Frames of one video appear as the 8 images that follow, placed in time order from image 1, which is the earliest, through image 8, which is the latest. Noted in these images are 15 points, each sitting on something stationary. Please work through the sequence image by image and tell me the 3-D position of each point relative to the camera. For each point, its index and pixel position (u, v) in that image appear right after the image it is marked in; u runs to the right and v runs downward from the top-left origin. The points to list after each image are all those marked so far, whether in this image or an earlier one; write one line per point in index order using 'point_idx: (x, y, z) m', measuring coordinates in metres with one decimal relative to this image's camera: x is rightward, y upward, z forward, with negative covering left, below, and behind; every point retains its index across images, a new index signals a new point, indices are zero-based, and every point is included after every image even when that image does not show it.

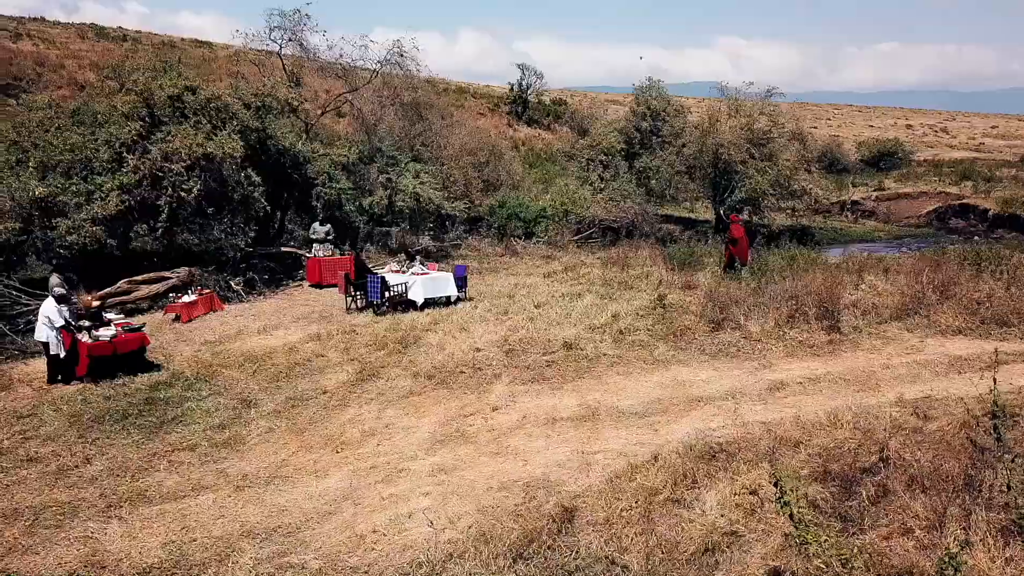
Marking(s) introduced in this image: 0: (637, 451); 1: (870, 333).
0: (+0.9, -1.2, +5.9) m
1: (+3.6, -0.5, +8.1) m
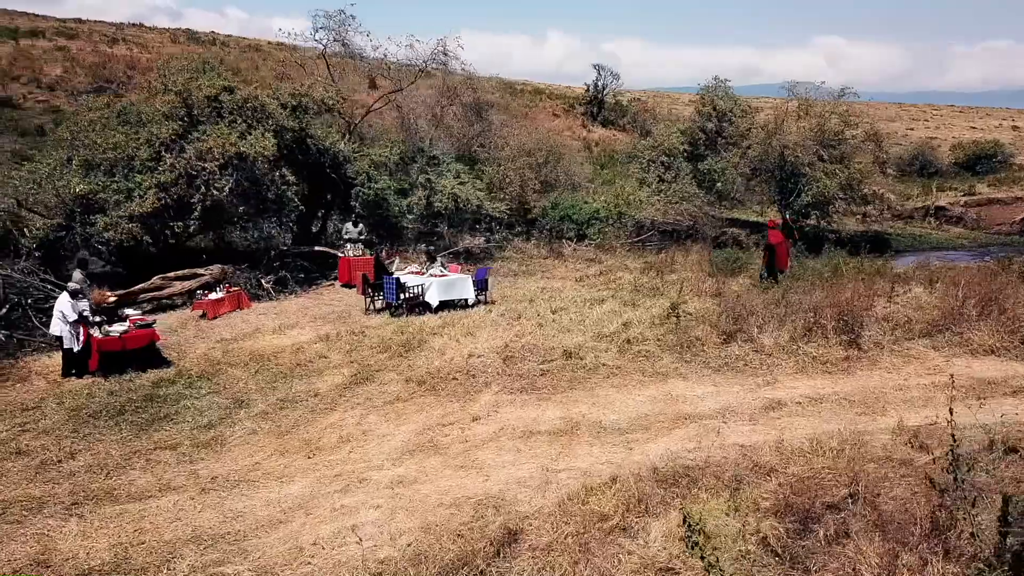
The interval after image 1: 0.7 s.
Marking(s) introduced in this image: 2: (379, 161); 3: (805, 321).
0: (+0.6, -1.2, +5.5) m
1: (+3.5, -0.6, +7.5) m
2: (-2.7, +2.5, +16.2) m
3: (+2.9, -0.3, +8.1) m
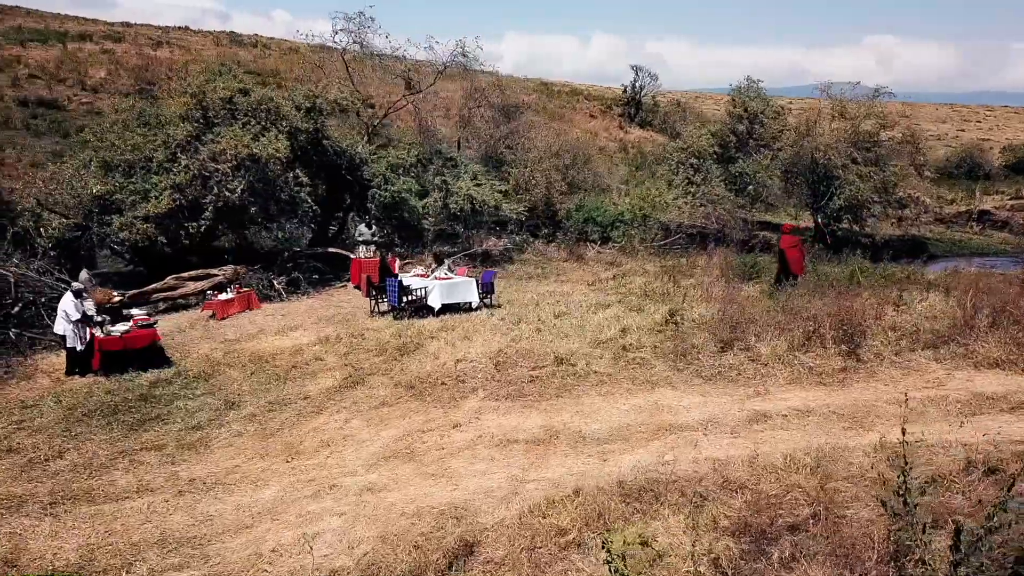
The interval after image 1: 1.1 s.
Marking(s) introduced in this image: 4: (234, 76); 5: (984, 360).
0: (+0.4, -1.3, +5.4) m
1: (+3.4, -0.7, +7.2) m
2: (-2.3, +2.5, +16.2) m
3: (+2.8, -0.4, +7.9) m
4: (-5.0, +3.8, +14.6) m
5: (+4.1, -0.6, +7.0) m
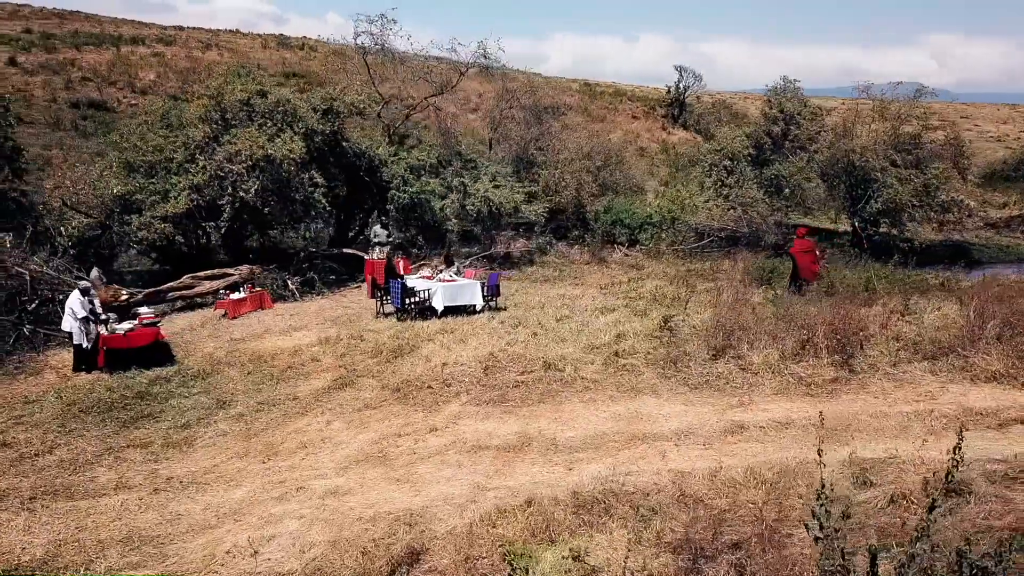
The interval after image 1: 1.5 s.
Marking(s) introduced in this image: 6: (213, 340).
0: (+0.1, -1.3, +5.3) m
1: (+3.2, -0.7, +6.9) m
2: (-2.0, +2.5, +16.2) m
3: (+2.7, -0.5, +7.6) m
4: (-4.7, +3.8, +14.8) m
5: (+3.9, -0.7, +6.7) m
6: (-4.0, -0.7, +10.7) m
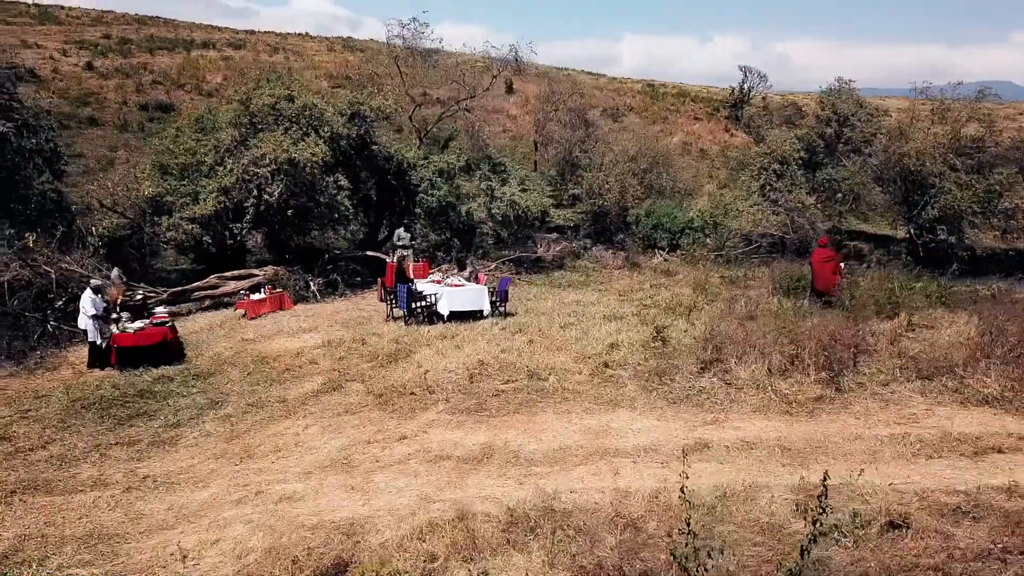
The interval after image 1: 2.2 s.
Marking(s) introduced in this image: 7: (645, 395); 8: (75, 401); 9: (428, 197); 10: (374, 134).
0: (-0.2, -1.4, +5.2) m
1: (+2.9, -0.9, +6.6) m
2: (-1.4, +2.4, +16.3) m
3: (+2.5, -0.6, +7.4) m
4: (-4.2, +3.8, +15.1) m
5: (+3.6, -0.8, +6.3) m
6: (-3.9, -0.7, +11.0) m
7: (+1.2, -0.9, +7.2) m
8: (-4.7, -1.2, +8.7) m
9: (-1.6, +1.8, +15.9) m
10: (-2.6, +2.9, +15.3) m
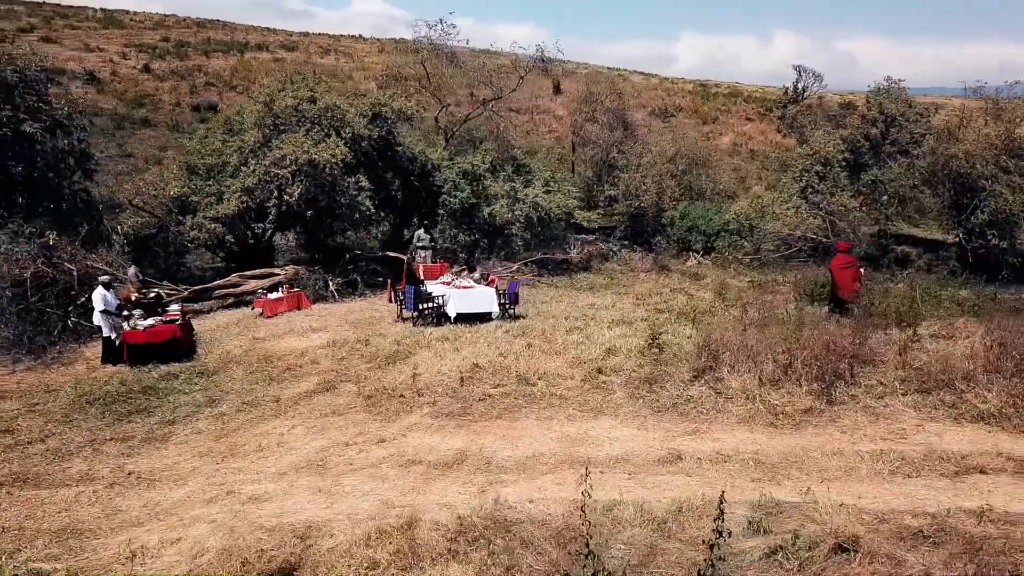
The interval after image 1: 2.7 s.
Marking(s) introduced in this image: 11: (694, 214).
0: (-0.5, -1.4, +5.1) m
1: (+2.8, -0.9, +6.4) m
2: (-0.9, +2.4, +16.3) m
3: (+2.4, -0.7, +7.1) m
4: (-3.8, +3.8, +15.3) m
5: (+3.4, -0.9, +6.0) m
6: (-3.8, -0.7, +11.1) m
7: (+1.0, -1.0, +7.0) m
8: (-4.7, -1.2, +8.9) m
9: (-1.2, +1.8, +15.9) m
10: (-2.2, +2.9, +15.4) m
11: (+4.4, +1.8, +20.3) m
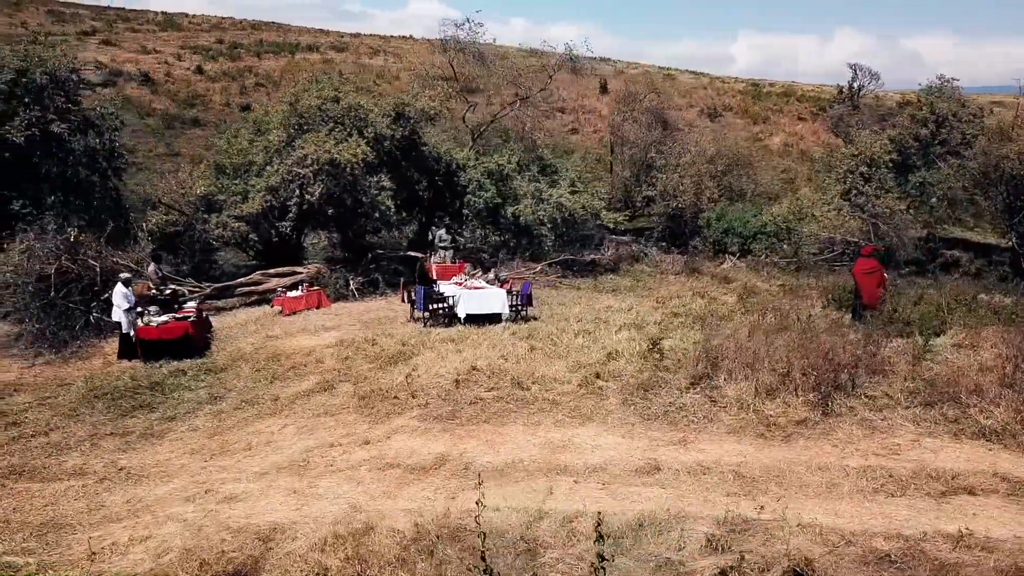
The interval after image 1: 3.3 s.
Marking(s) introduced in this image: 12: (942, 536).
0: (-0.7, -1.4, +5.0) m
1: (+2.6, -1.0, +6.1) m
2: (-0.4, +2.4, +16.2) m
3: (+2.3, -0.7, +6.8) m
4: (-3.3, +3.9, +15.4) m
5: (+3.2, -1.0, +5.7) m
6: (-3.6, -0.7, +11.2) m
7: (+0.9, -1.0, +6.8) m
8: (-4.7, -1.1, +9.0) m
9: (-0.7, +1.8, +15.9) m
10: (-1.7, +2.9, +15.4) m
11: (+5.2, +1.7, +19.9) m
12: (+2.2, -1.3, +4.2) m
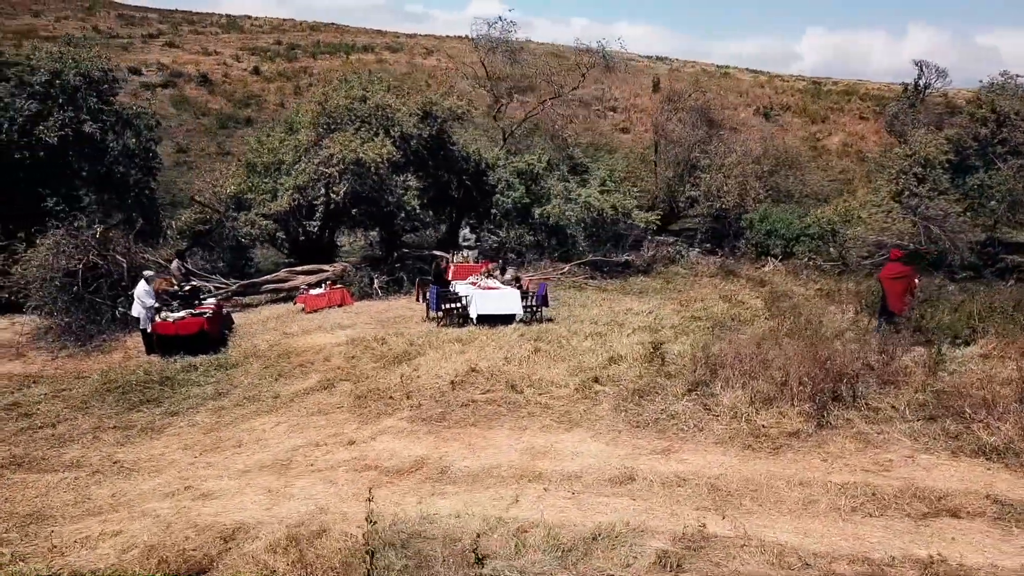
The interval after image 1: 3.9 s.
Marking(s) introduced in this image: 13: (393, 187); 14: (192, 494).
0: (-1.0, -1.4, +5.0) m
1: (+2.5, -1.0, +5.8) m
2: (+0.2, +2.4, +16.1) m
3: (+2.2, -0.7, +6.5) m
4: (-2.8, +3.9, +15.4) m
5: (+3.1, -1.0, +5.3) m
6: (-3.4, -0.6, +11.3) m
7: (+0.8, -1.0, +6.6) m
8: (-4.6, -1.1, +9.2) m
9: (-0.1, +1.8, +15.7) m
10: (-1.2, +2.9, +15.3) m
11: (+6.0, +1.7, +19.4) m
12: (+1.9, -1.3, +3.9) m
13: (-2.1, +1.8, +14.2) m
14: (-2.3, -1.5, +5.9) m
